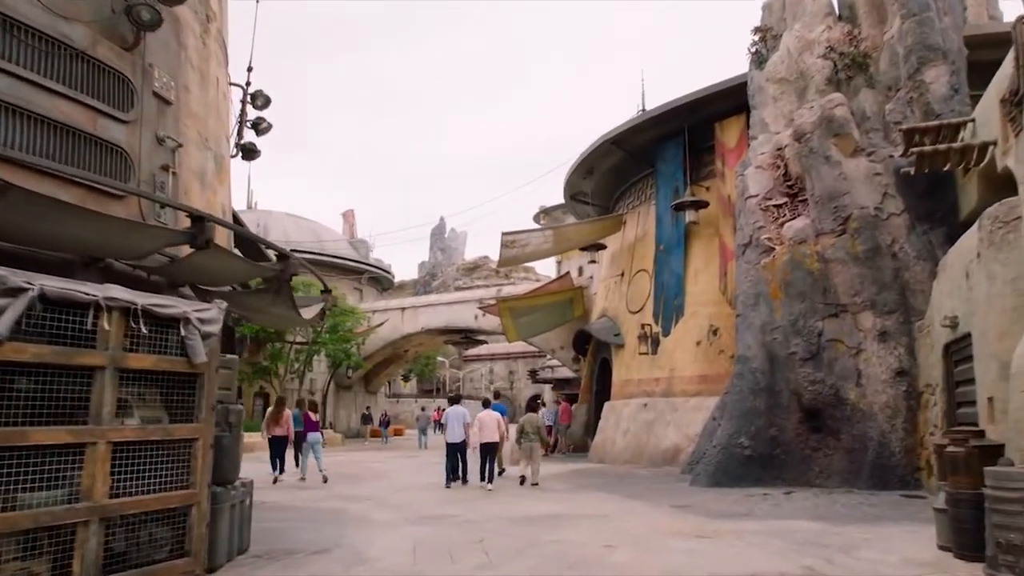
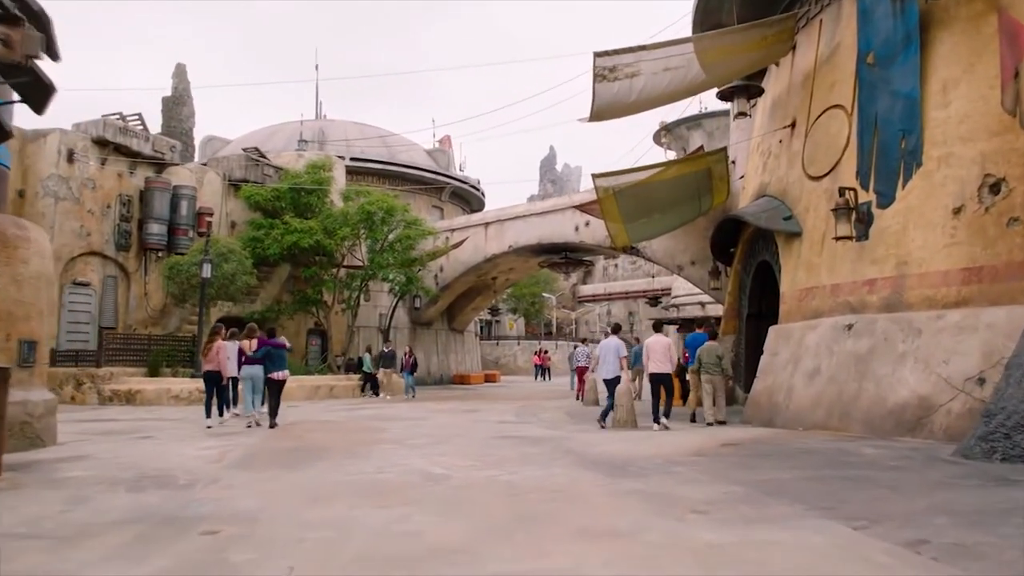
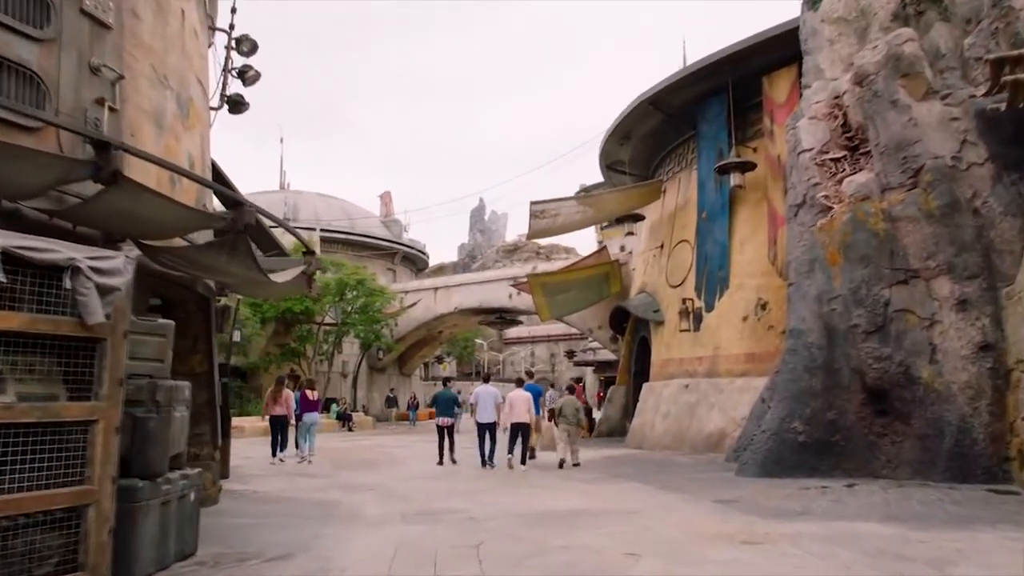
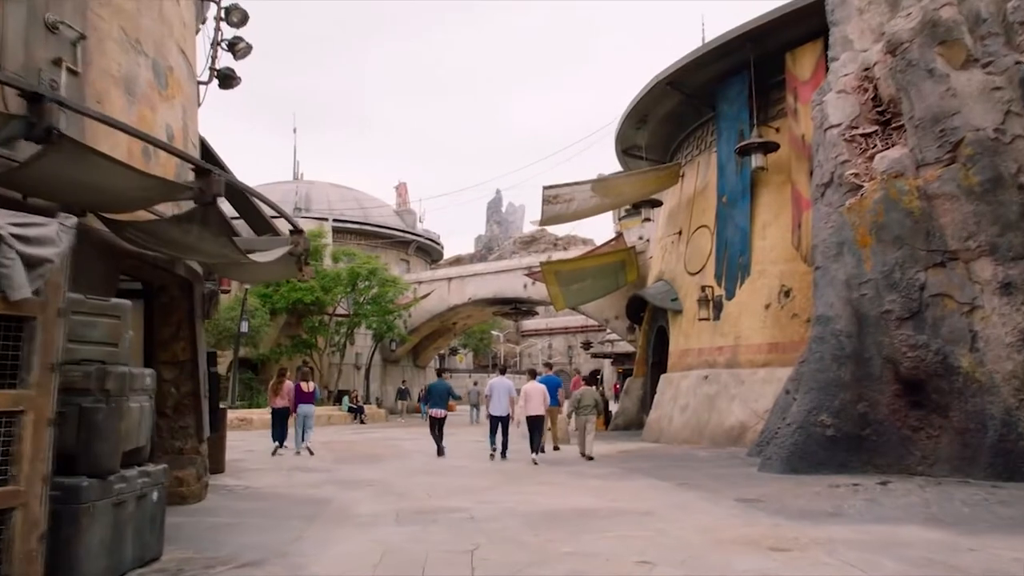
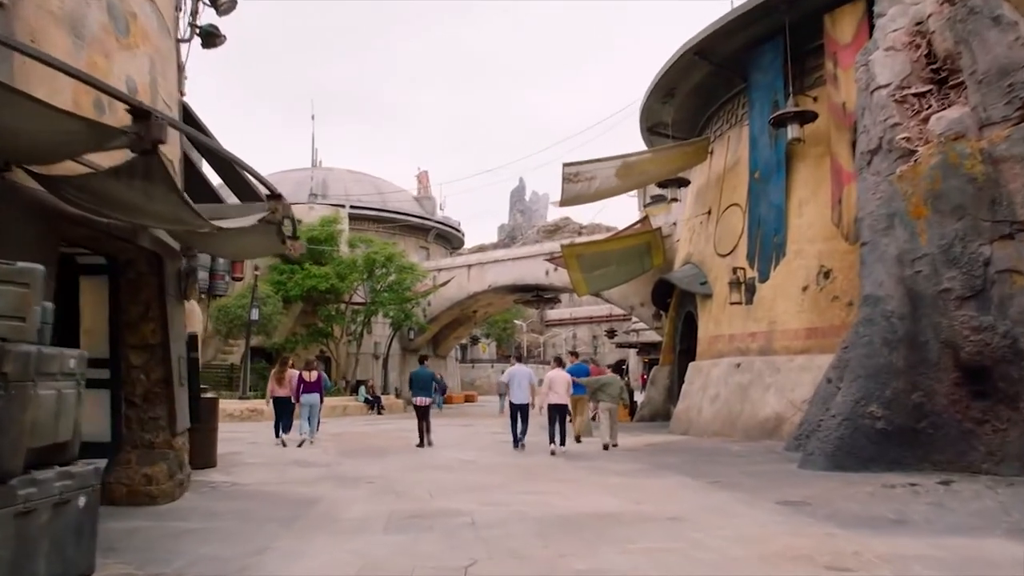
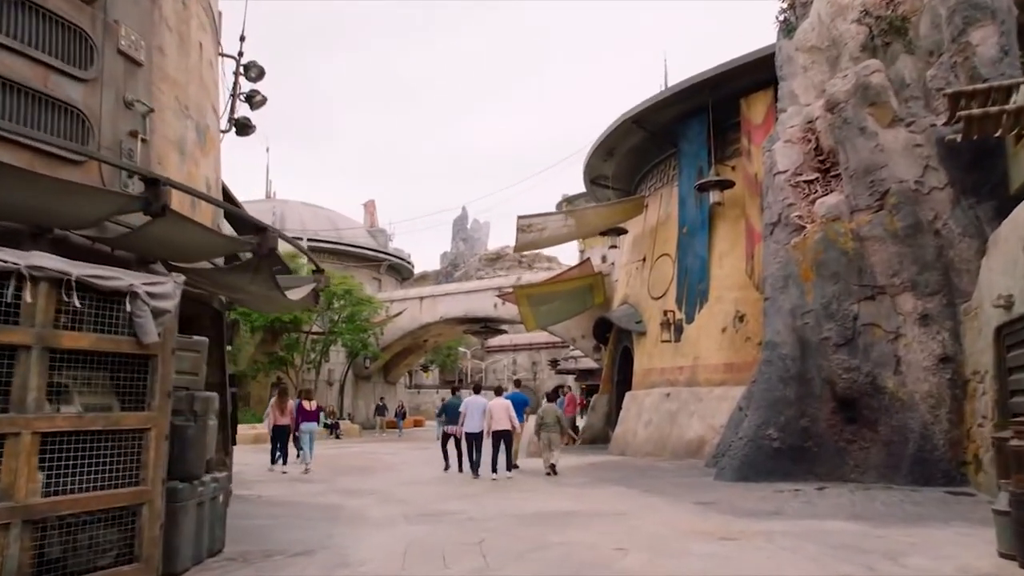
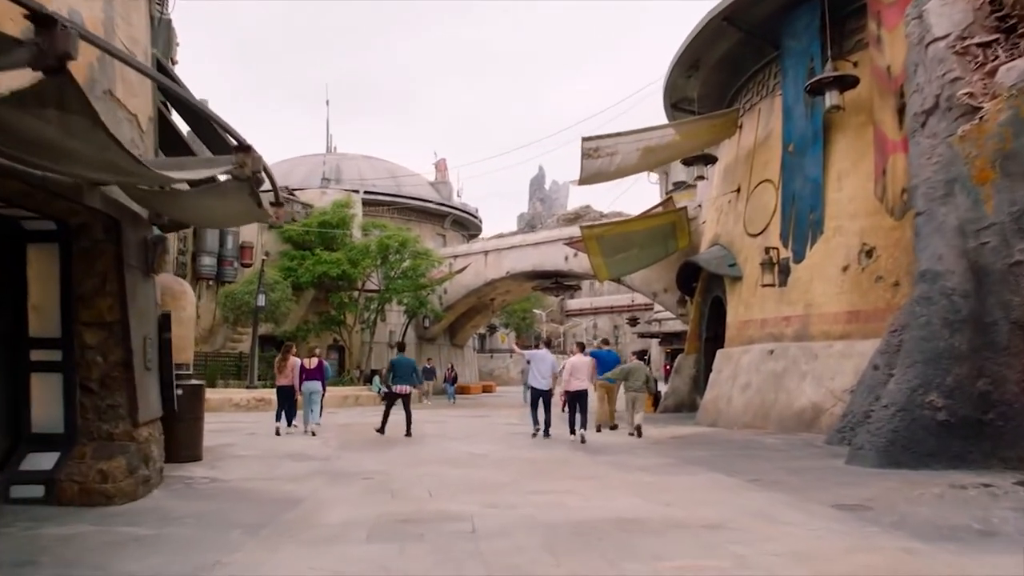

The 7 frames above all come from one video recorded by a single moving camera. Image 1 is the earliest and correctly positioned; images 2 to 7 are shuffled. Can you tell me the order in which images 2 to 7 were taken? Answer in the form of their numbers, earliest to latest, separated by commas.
6, 3, 4, 5, 7, 2
